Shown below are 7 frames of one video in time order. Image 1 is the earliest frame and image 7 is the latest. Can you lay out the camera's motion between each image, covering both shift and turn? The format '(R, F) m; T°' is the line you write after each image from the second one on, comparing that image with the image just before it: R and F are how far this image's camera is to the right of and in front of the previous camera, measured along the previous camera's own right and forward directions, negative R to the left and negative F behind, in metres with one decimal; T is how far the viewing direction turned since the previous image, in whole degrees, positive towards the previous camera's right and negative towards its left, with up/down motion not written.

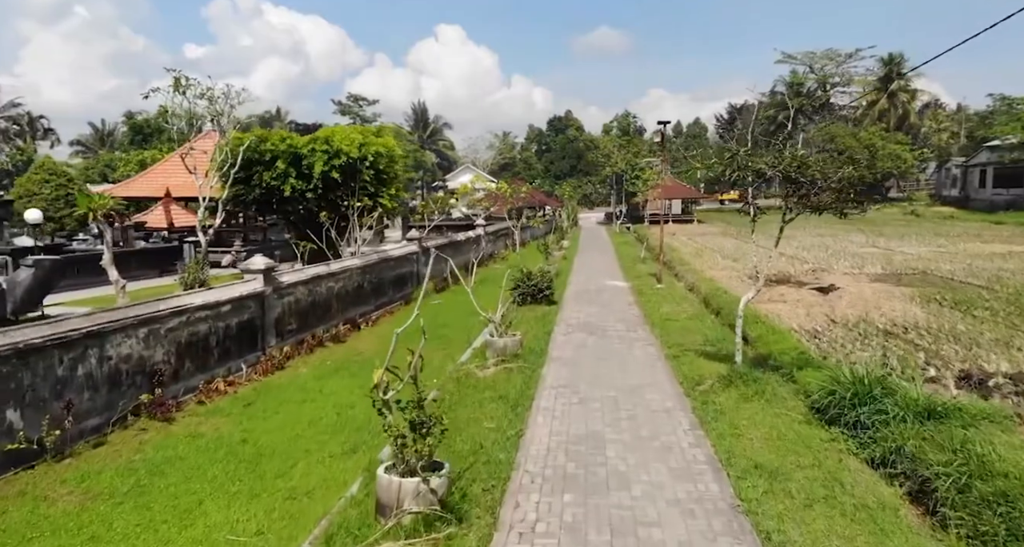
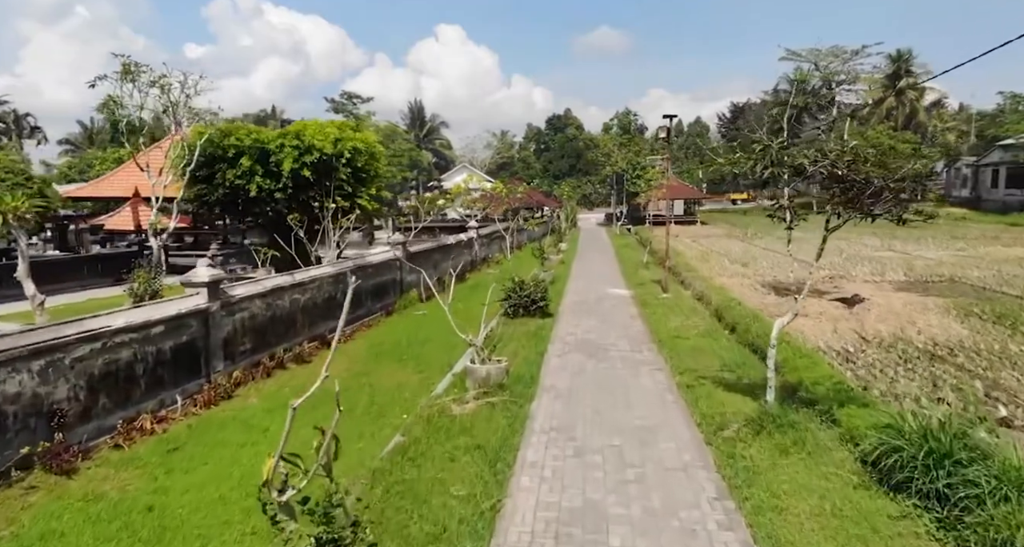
(+0.2, +1.4) m; 0°
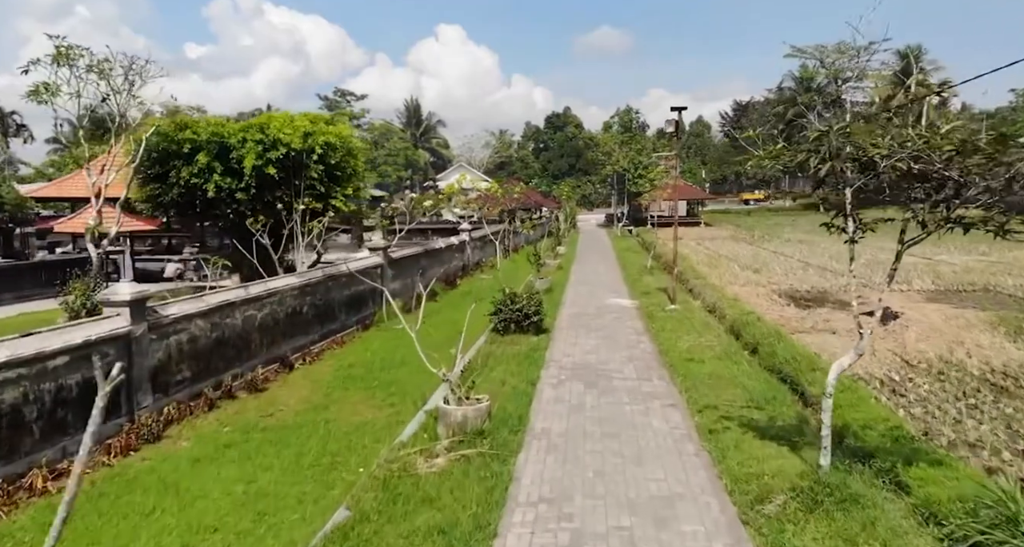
(+0.2, +1.5) m; 0°
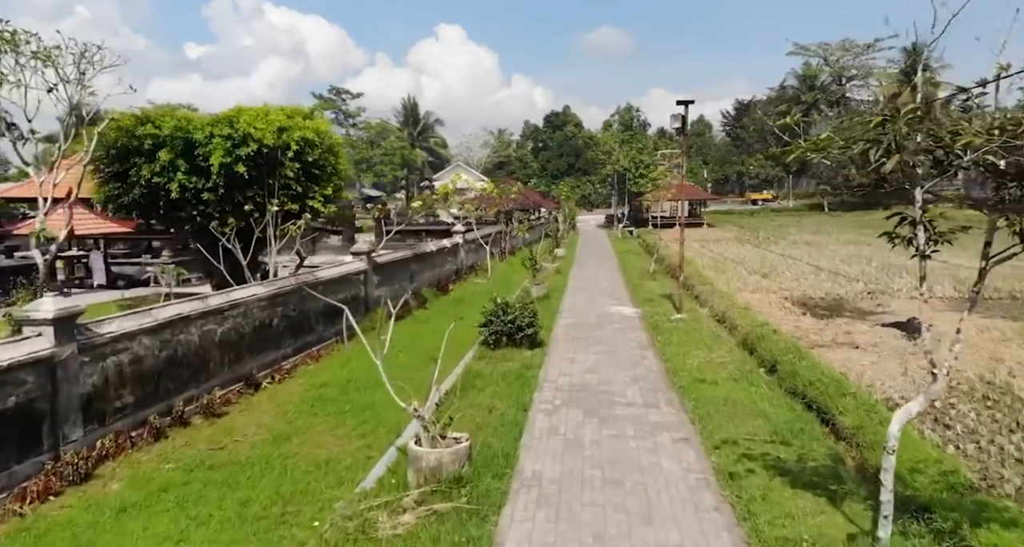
(+0.1, +1.0) m; 0°
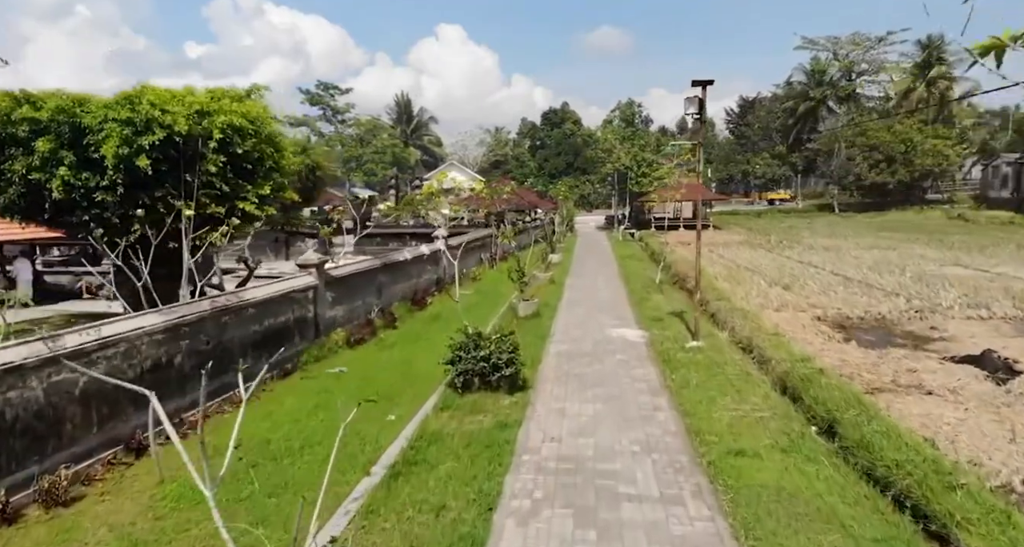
(+0.3, +2.3) m; 0°
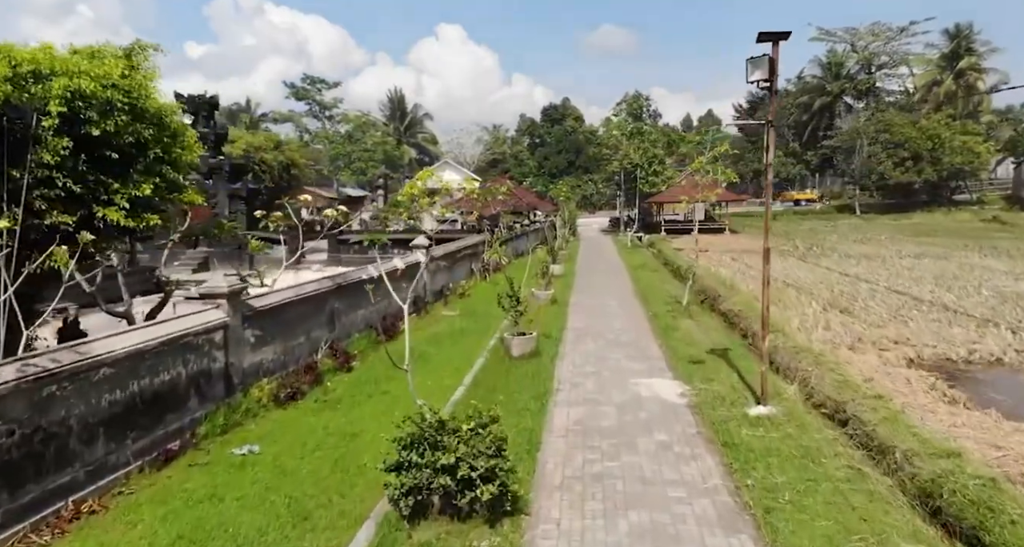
(+0.1, +3.1) m; 0°
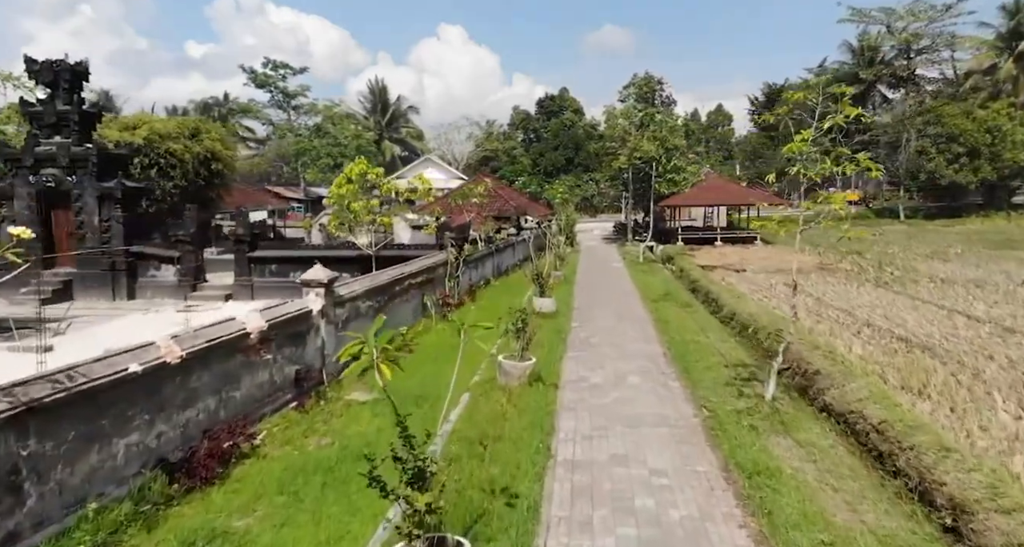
(+0.6, +5.9) m; 0°
